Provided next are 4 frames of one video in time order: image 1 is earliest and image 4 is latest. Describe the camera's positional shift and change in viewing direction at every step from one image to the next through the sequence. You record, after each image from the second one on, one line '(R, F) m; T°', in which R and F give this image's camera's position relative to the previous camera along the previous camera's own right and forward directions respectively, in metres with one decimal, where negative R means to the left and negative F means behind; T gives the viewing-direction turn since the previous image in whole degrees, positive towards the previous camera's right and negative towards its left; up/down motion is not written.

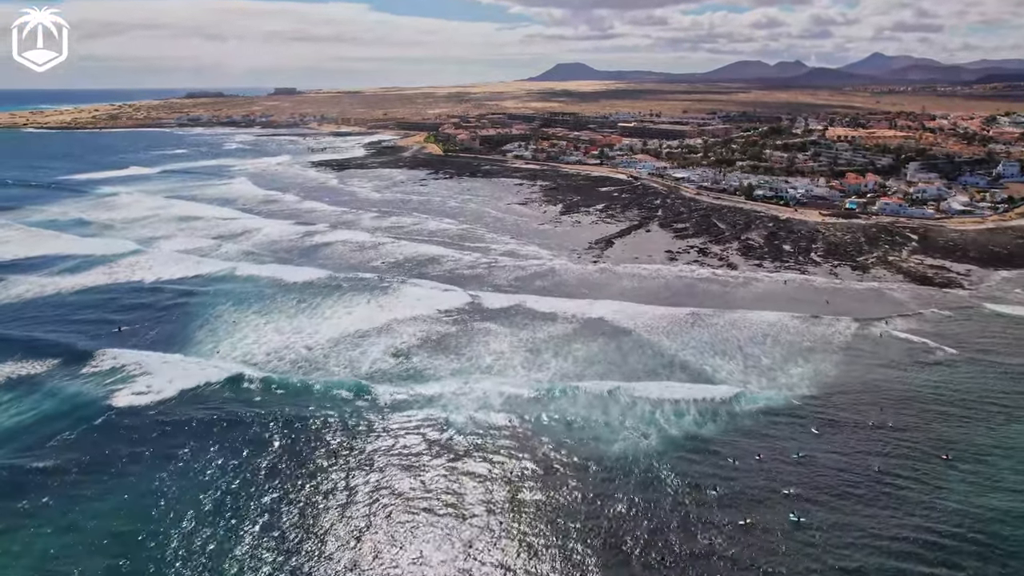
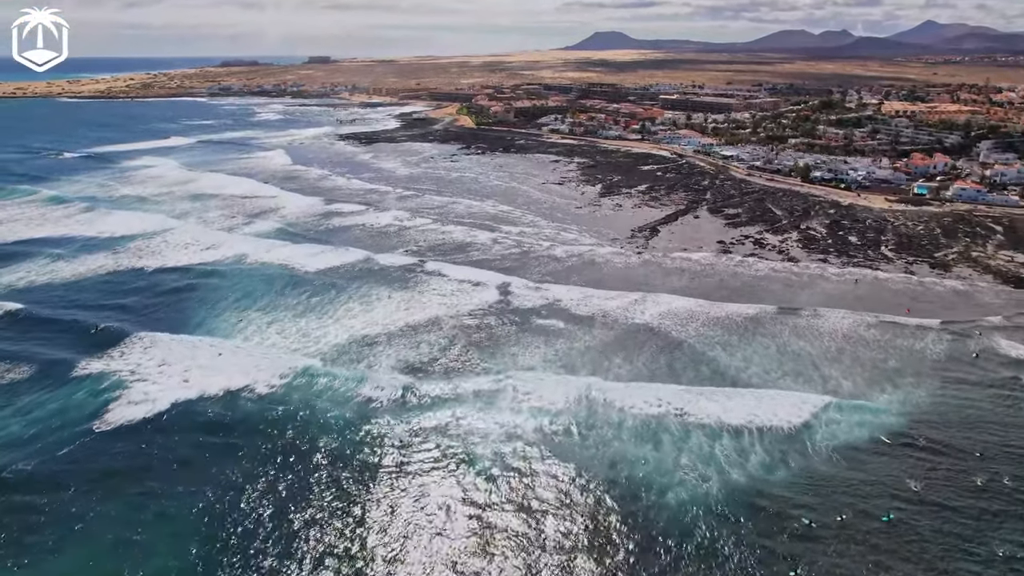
(-0.2, +1.8) m; -3°
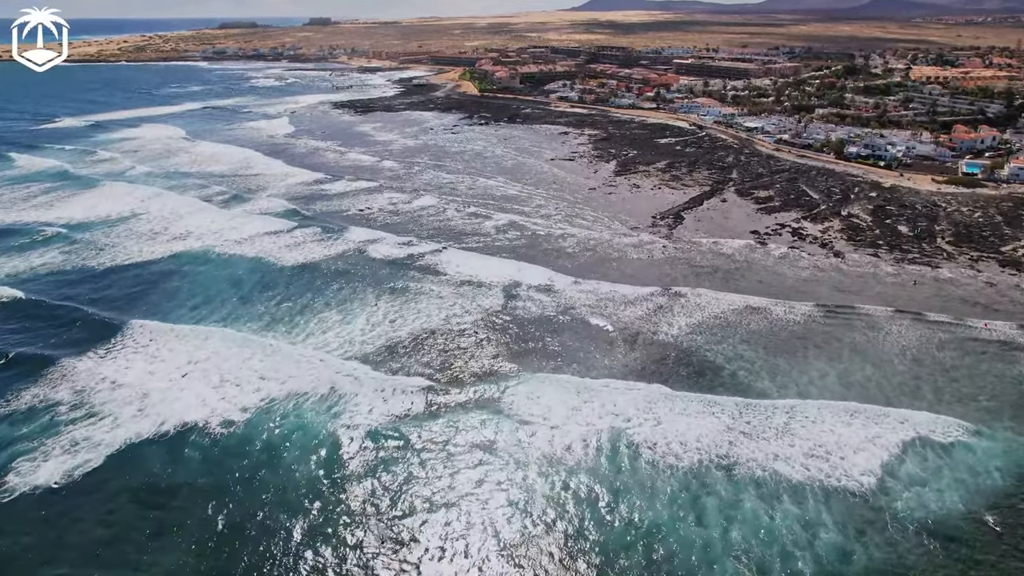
(0.0, +2.5) m; 0°
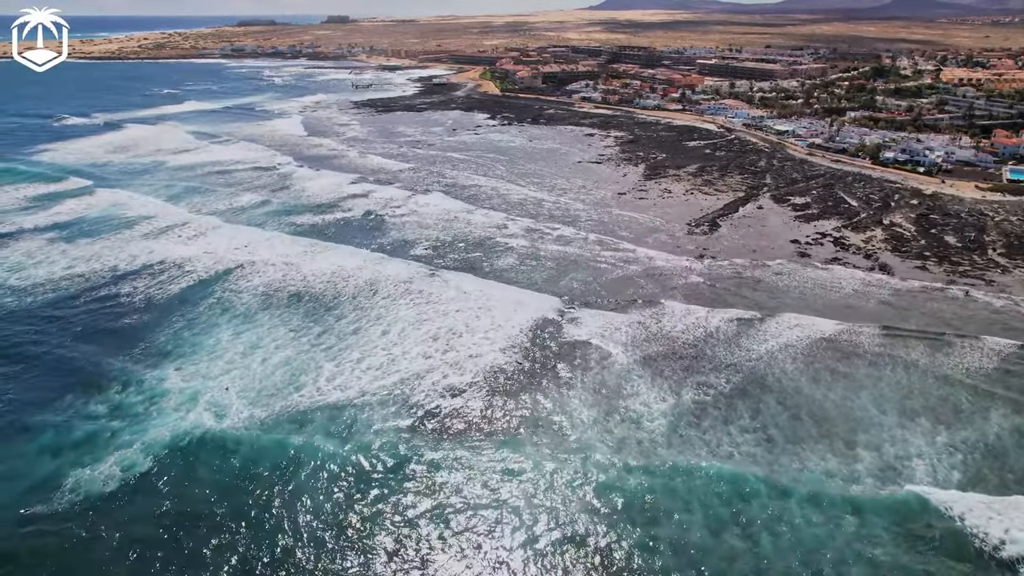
(-0.5, +0.5) m; -1°
